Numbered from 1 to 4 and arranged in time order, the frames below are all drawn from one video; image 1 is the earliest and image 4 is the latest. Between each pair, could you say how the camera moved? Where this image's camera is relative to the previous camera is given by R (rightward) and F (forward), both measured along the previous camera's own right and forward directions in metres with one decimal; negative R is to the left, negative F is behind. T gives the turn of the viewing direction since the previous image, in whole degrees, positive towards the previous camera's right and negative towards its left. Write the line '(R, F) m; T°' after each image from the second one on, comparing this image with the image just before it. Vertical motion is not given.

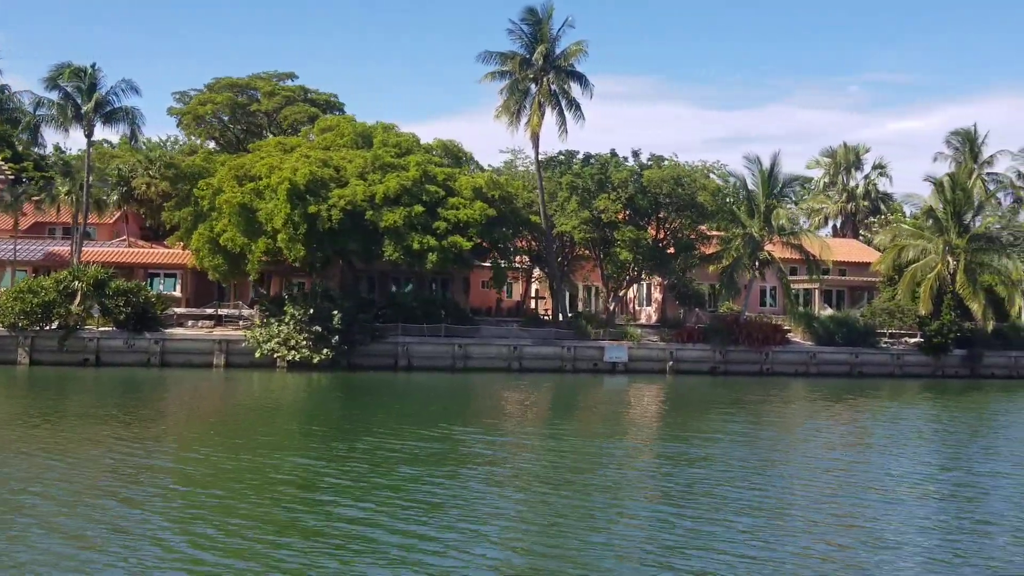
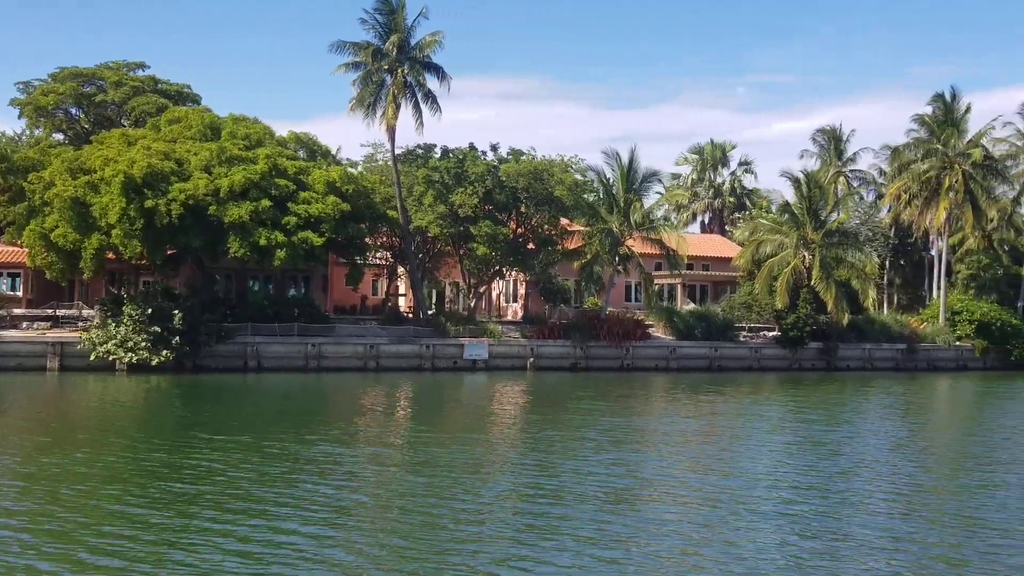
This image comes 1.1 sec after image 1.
(+1.5, +0.8) m; +6°
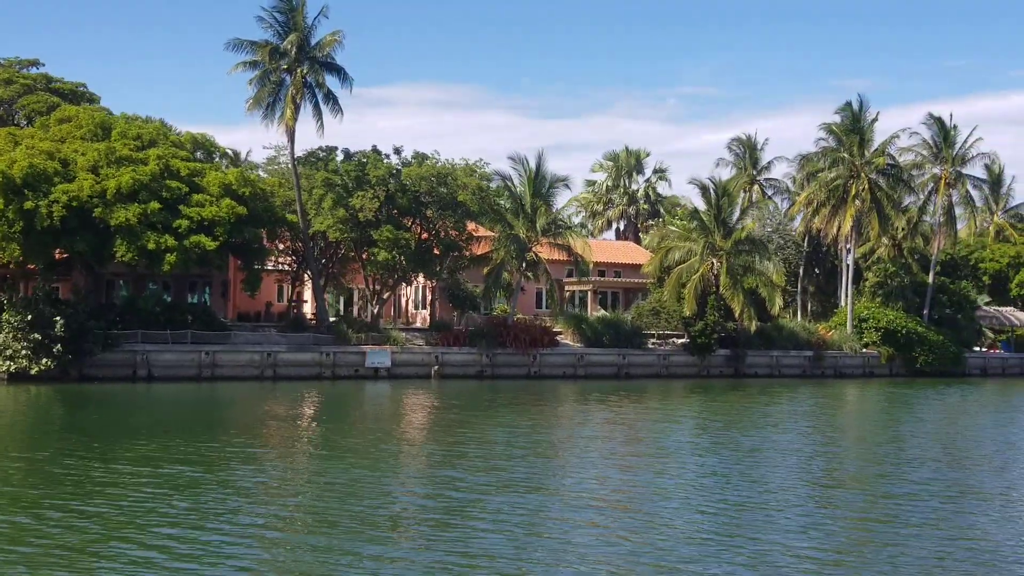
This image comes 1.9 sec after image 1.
(+1.0, +0.8) m; +4°
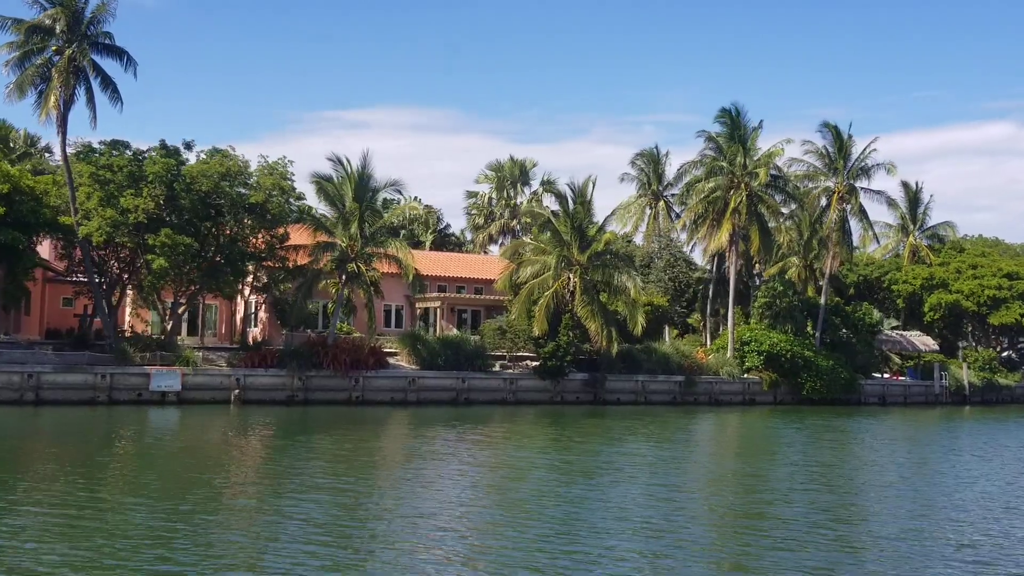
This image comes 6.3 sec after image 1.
(+5.6, +4.6) m; +2°
